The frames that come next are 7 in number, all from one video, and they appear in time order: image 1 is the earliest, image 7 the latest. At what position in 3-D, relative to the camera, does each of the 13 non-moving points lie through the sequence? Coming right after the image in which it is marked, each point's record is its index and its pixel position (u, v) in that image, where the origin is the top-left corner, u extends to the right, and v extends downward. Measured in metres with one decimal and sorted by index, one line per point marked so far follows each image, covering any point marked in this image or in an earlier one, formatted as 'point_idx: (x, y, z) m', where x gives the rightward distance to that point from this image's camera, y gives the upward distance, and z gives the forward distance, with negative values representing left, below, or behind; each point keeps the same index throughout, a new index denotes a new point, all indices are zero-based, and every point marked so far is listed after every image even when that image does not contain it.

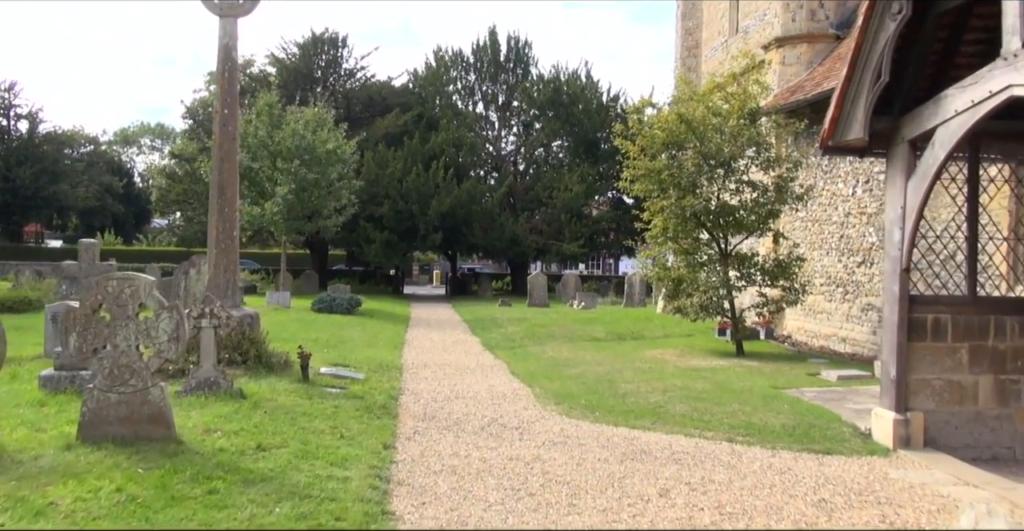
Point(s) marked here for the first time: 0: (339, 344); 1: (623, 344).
0: (-4.0, -1.9, +14.3) m
1: (+3.2, -2.3, +17.9) m
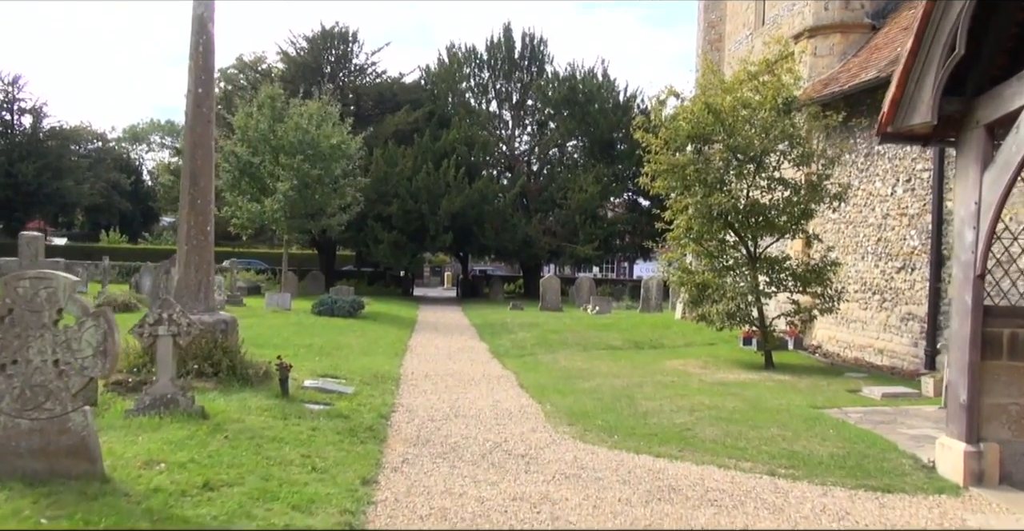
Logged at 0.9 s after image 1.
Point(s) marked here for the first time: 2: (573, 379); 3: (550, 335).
0: (-3.8, -1.9, +13.2) m
1: (+3.5, -2.4, +16.7) m
2: (+1.2, -2.3, +12.6) m
3: (+1.2, -2.2, +19.6) m
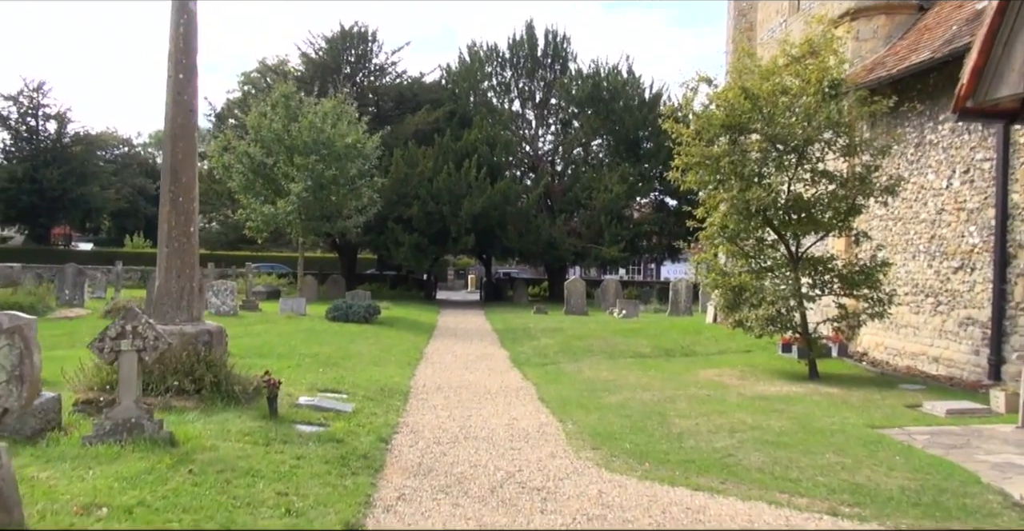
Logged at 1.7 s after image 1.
0: (-3.4, -2.0, +12.4) m
1: (+4.0, -2.4, +15.5) m
2: (+1.6, -2.4, +11.5) m
3: (+1.8, -2.3, +18.5) m
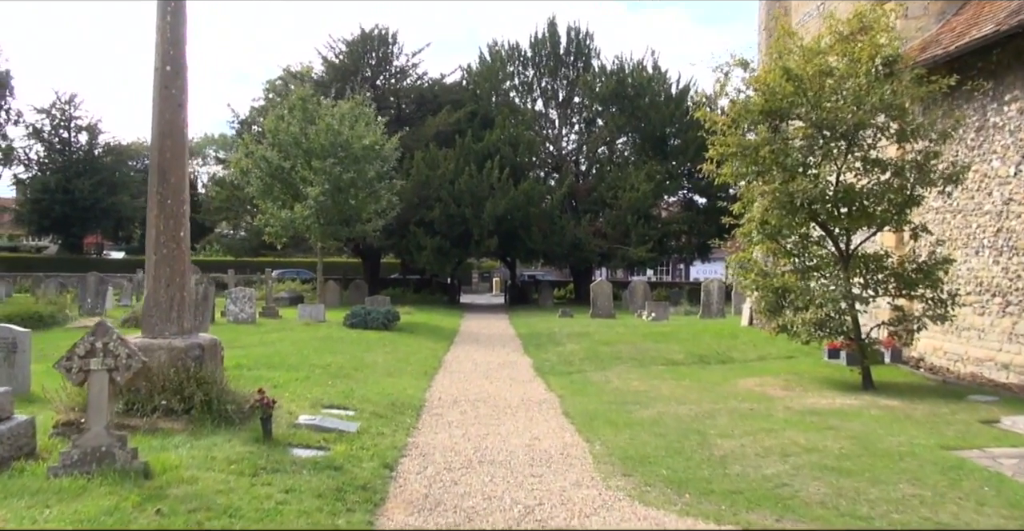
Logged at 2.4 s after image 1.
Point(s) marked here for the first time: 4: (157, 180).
0: (-3.0, -2.1, +11.7) m
1: (+4.5, -2.4, +14.5) m
2: (+2.0, -2.4, +10.6) m
3: (+2.5, -2.3, +17.6) m
4: (-4.2, +1.0, +7.2) m
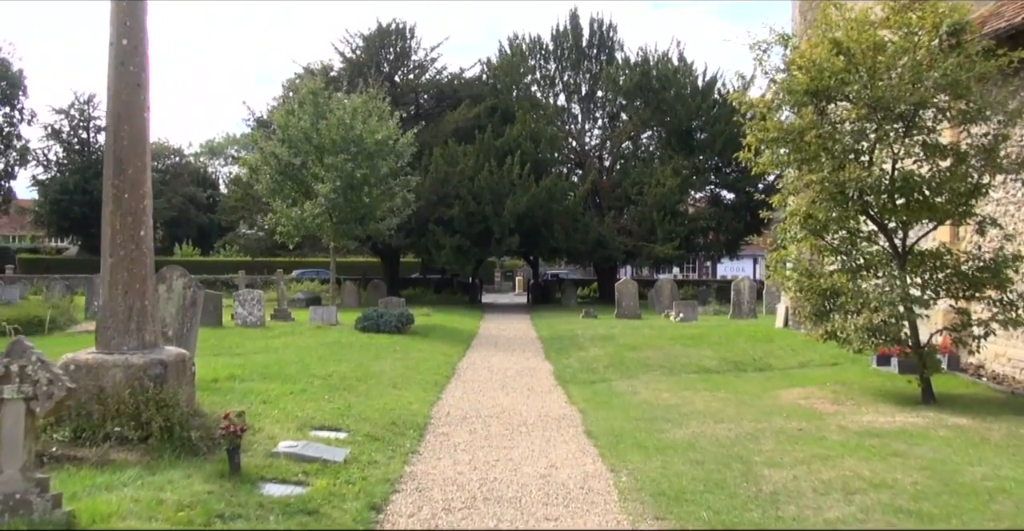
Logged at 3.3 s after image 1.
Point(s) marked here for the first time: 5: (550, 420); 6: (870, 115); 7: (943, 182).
0: (-2.7, -2.1, +10.7) m
1: (+4.9, -2.4, +13.2) m
2: (+2.2, -2.4, +9.4) m
3: (+3.1, -2.3, +16.4) m
4: (-4.1, +1.0, +6.3) m
5: (+0.6, -2.4, +9.6) m
6: (+5.9, +2.5, +10.3) m
7: (+7.1, +1.4, +10.2) m
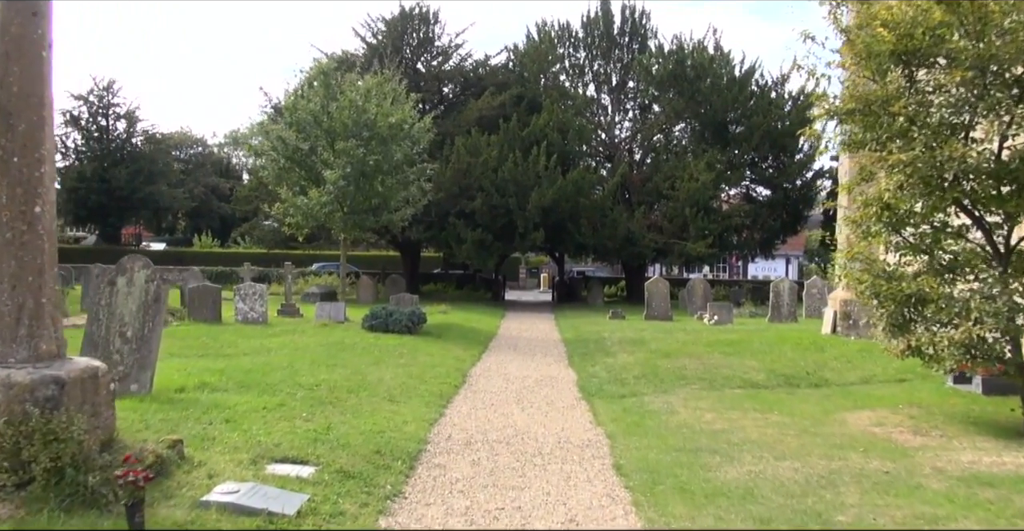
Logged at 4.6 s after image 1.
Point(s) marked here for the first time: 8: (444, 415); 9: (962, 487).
0: (-2.5, -2.0, +9.2) m
1: (+5.2, -2.4, +11.3) m
2: (+2.4, -2.4, +7.7) m
3: (+3.5, -2.3, +14.6) m
4: (-4.0, +1.1, +4.8) m
5: (+0.8, -2.4, +8.0) m
6: (+6.2, +2.4, +8.4) m
7: (+7.4, +1.3, +8.2) m
8: (-1.0, -2.2, +9.3) m
9: (+4.7, -2.3, +6.5) m
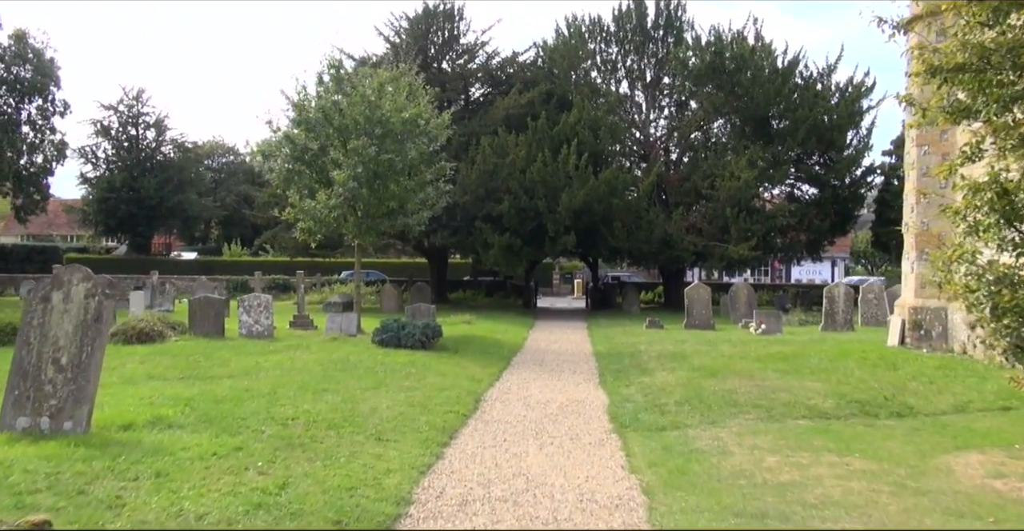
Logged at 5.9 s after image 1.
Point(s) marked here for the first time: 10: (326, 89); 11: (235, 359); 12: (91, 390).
0: (-2.3, -2.1, +7.6) m
1: (+5.5, -2.5, +9.3) m
2: (+2.5, -2.4, +5.8) m
3: (+4.0, -2.4, +12.6) m
4: (-4.1, +1.0, +3.3) m
5: (+0.8, -2.5, +6.2) m
6: (+6.2, +2.4, +6.3) m
7: (+7.4, +1.3, +6.1) m
8: (-0.9, -2.4, +7.6) m
9: (+4.7, -2.4, +4.5) m
10: (-5.8, +5.5, +19.3) m
11: (-6.0, -2.0, +13.3) m
12: (-5.0, -1.5, +7.3) m
